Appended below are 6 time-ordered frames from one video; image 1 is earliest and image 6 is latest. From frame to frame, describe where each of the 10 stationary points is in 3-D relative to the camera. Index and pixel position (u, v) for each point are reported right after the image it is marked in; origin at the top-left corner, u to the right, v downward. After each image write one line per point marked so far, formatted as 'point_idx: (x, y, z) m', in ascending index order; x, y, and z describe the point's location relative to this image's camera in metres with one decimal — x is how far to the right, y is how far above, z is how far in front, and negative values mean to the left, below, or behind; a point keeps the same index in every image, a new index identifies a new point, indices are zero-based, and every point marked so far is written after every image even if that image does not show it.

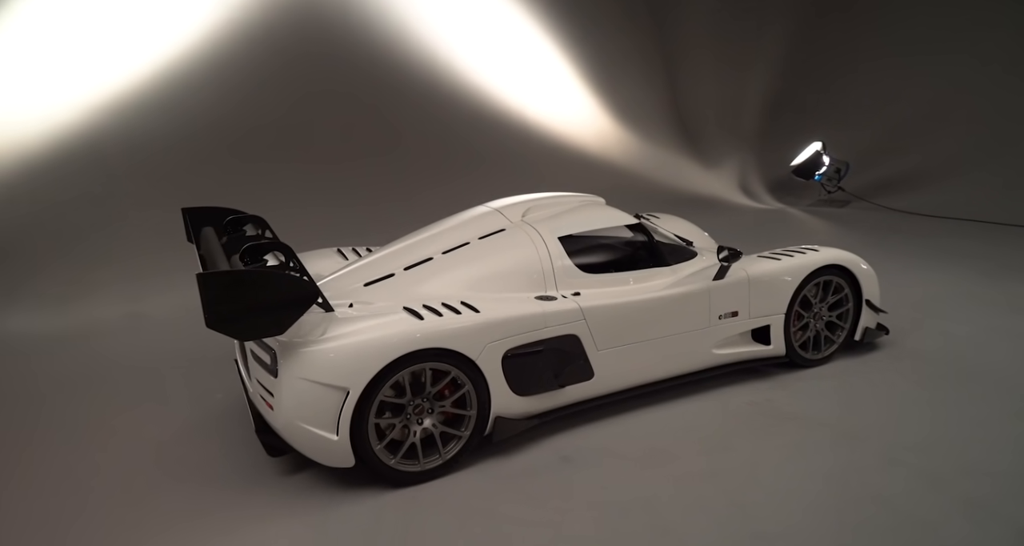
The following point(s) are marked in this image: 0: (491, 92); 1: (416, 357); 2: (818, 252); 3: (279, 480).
0: (-0.1, +2.6, +8.4) m
1: (-0.3, -0.3, +2.0) m
2: (+1.5, +0.1, +2.8) m
3: (-0.9, -0.8, +2.1) m
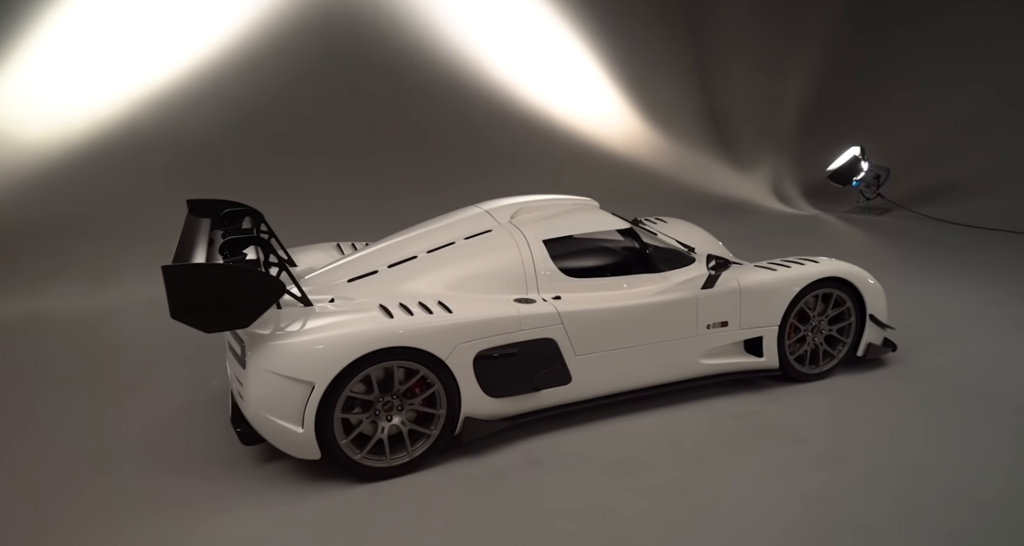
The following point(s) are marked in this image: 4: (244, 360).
0: (+0.3, +2.6, +8.3) m
1: (-0.4, -0.3, +2.0) m
2: (+1.4, 0.0, +2.7) m
3: (-1.0, -0.7, +2.2) m
4: (-0.9, -0.3, +1.9) m
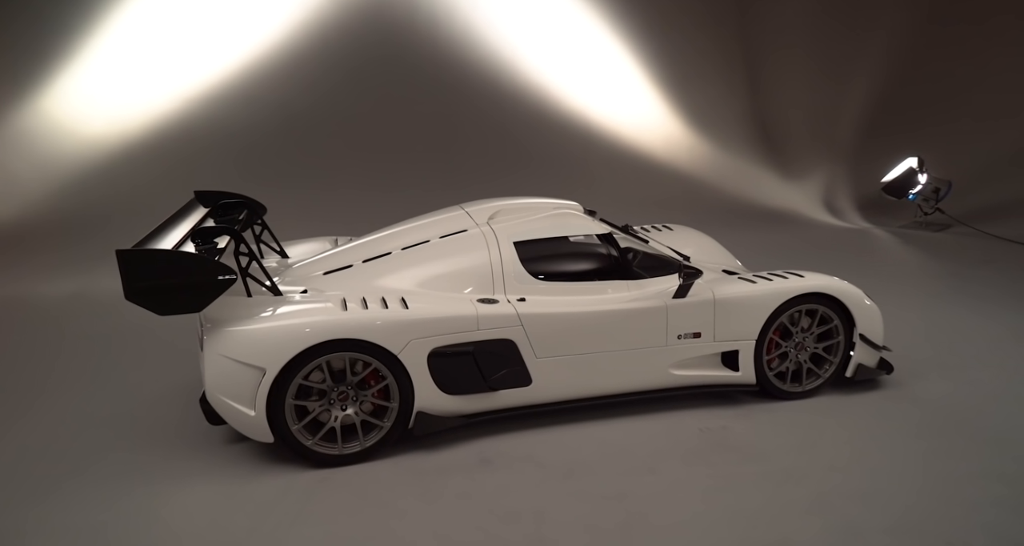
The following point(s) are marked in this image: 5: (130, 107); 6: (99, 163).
0: (+0.8, +2.6, +8.3) m
1: (-0.6, -0.3, +2.1) m
2: (+1.3, 0.0, +2.6) m
3: (-1.2, -0.7, +2.3) m
4: (-1.1, -0.2, +2.0) m
5: (-4.5, +1.9, +6.9) m
6: (-4.7, +1.2, +6.6) m
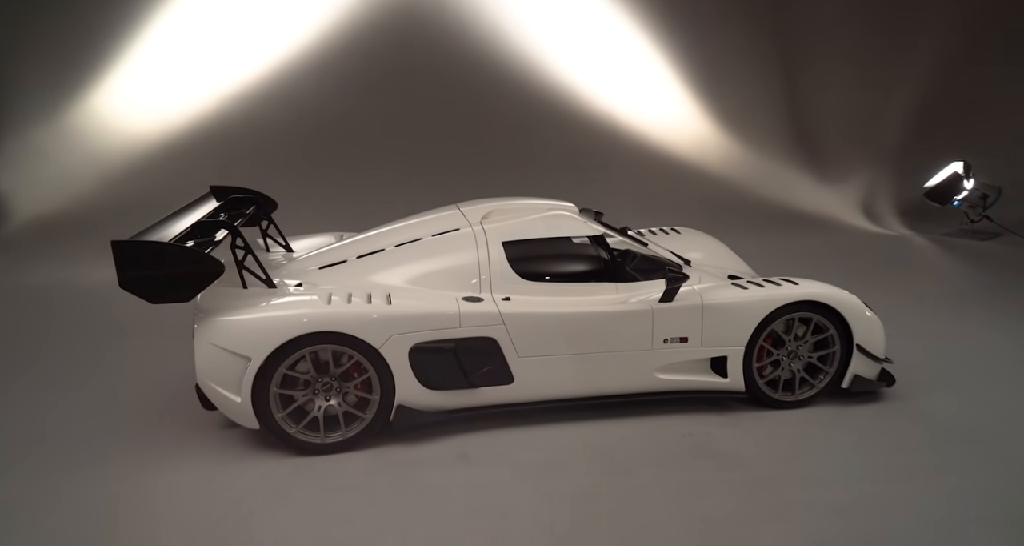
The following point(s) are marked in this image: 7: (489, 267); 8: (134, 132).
0: (+1.2, +2.6, +8.3) m
1: (-0.7, -0.2, +2.1) m
2: (+1.3, -0.1, +2.5) m
3: (-1.2, -0.7, +2.4) m
4: (-1.2, -0.2, +2.1) m
5: (-4.2, +2.1, +7.2) m
6: (-4.4, +1.4, +6.9) m
7: (-0.1, 0.0, +2.5) m
8: (-4.6, +1.7, +7.0) m
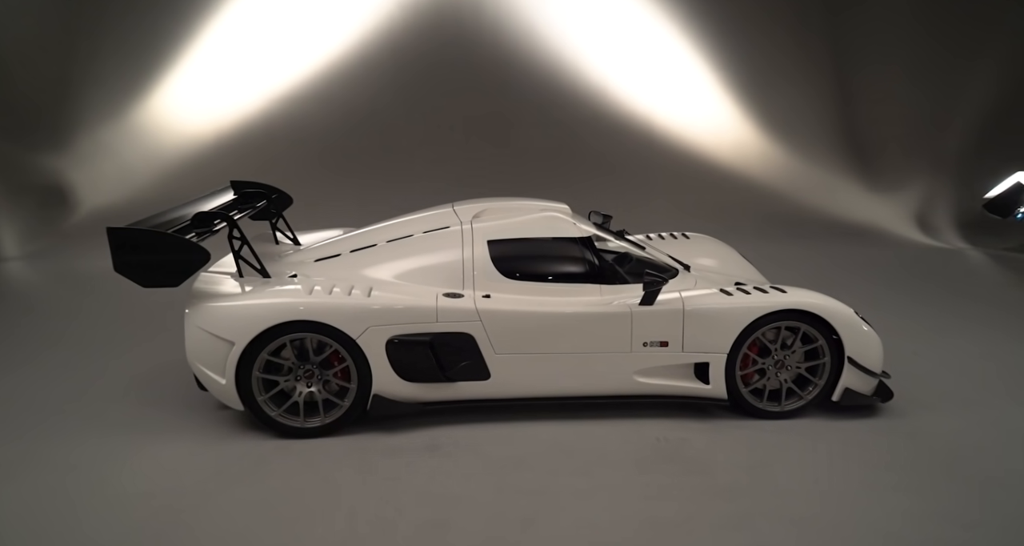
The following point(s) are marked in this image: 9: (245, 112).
0: (+1.7, +2.5, +8.2) m
1: (-0.8, -0.2, +2.2) m
2: (+1.2, -0.1, +2.5) m
3: (-1.3, -0.6, +2.5) m
4: (-1.3, -0.2, +2.3) m
5: (-3.7, +2.2, +7.6) m
6: (-4.0, +1.5, +7.3) m
7: (-0.2, 0.0, +2.6) m
8: (-4.2, +1.8, +7.5) m
9: (-3.5, +2.1, +7.6) m
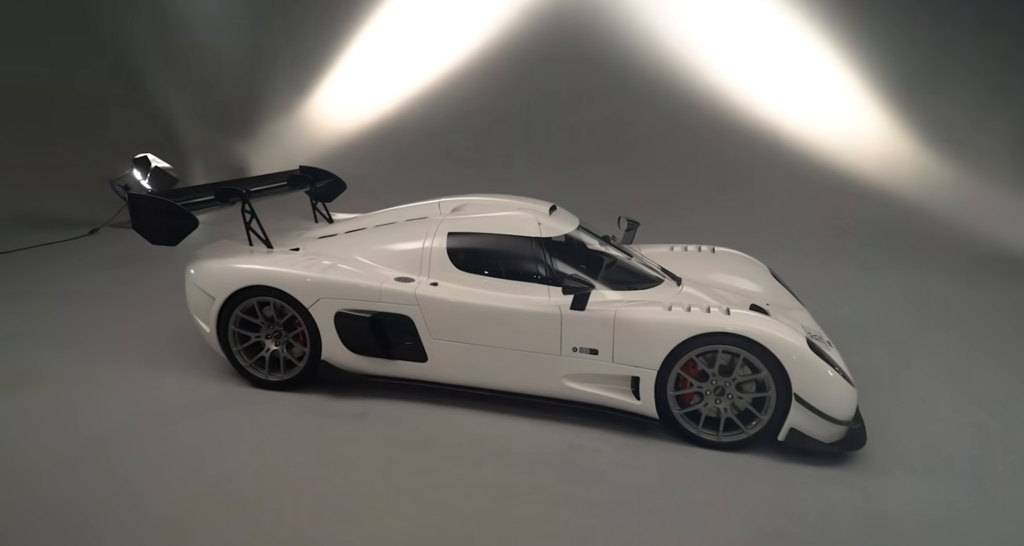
0: (+3.3, +2.3, +7.6) m
1: (-1.1, -0.1, +2.6) m
2: (+0.9, -0.2, +2.3) m
3: (-1.5, -0.4, +3.0) m
4: (-1.5, 0.0, +2.8) m
5: (-2.2, +2.5, +8.5) m
6: (-2.6, +1.8, +8.4) m
7: (-0.4, +0.1, +2.7) m
8: (-2.6, +2.2, +8.5) m
9: (-2.0, +2.4, +8.5) m
